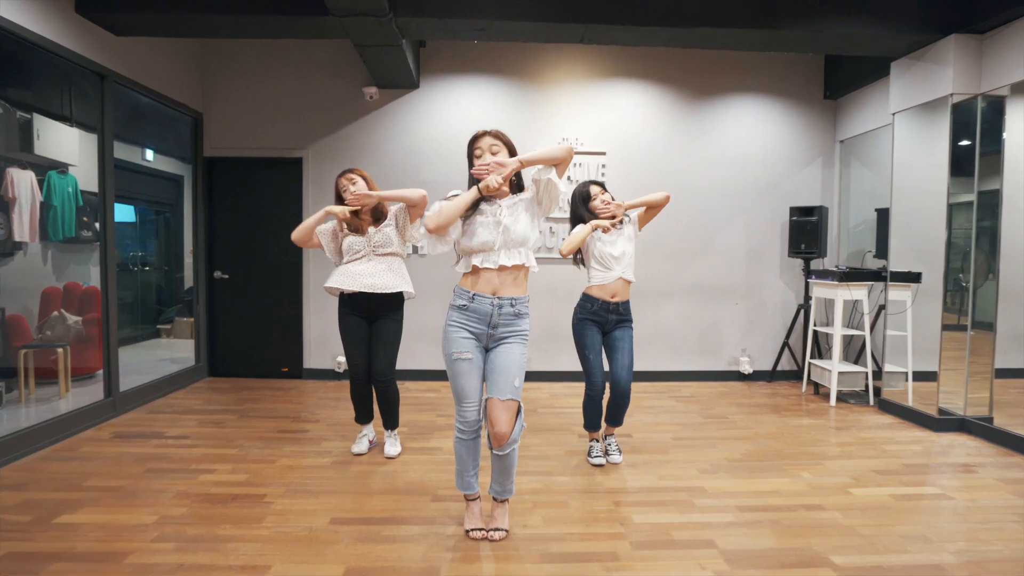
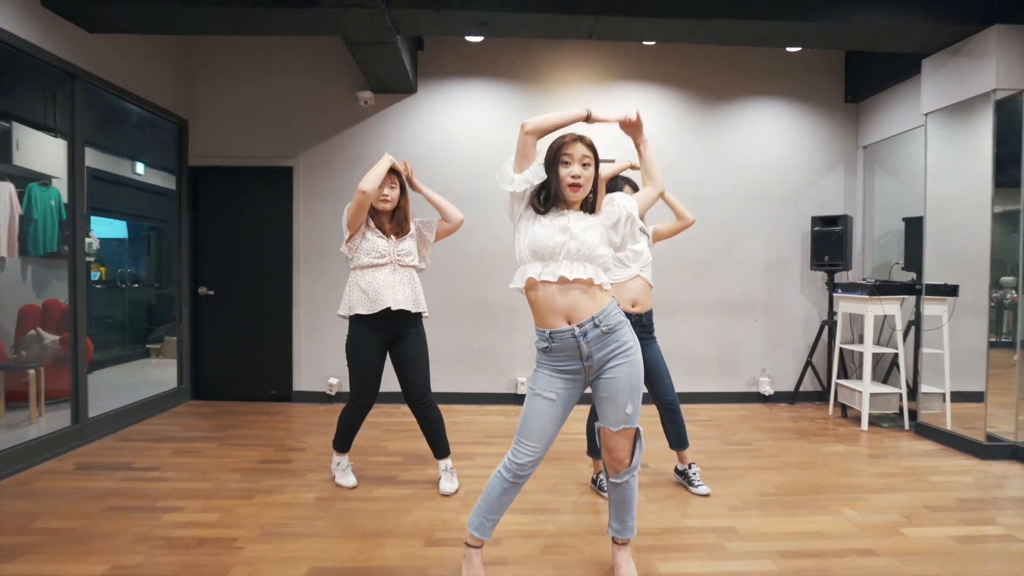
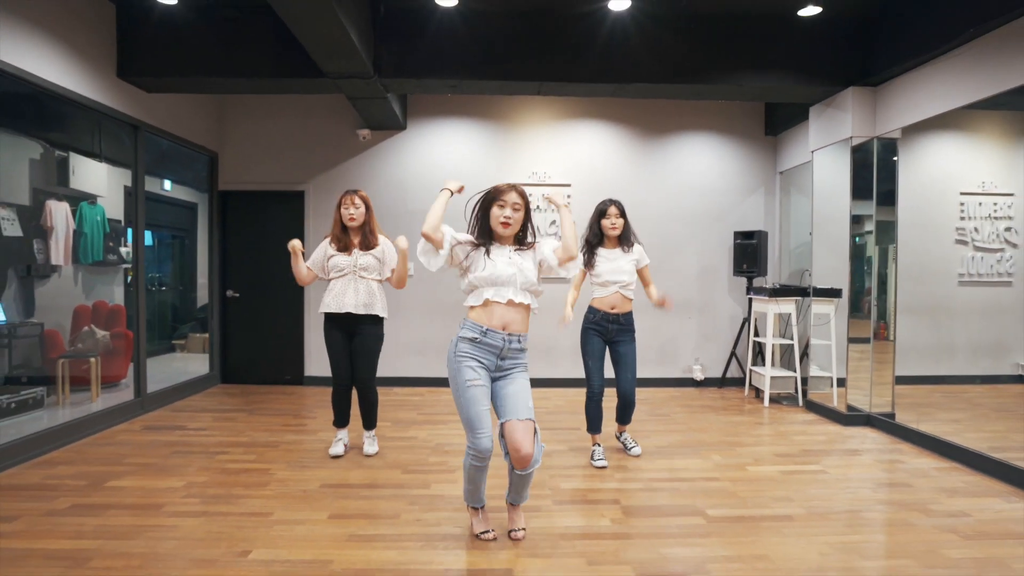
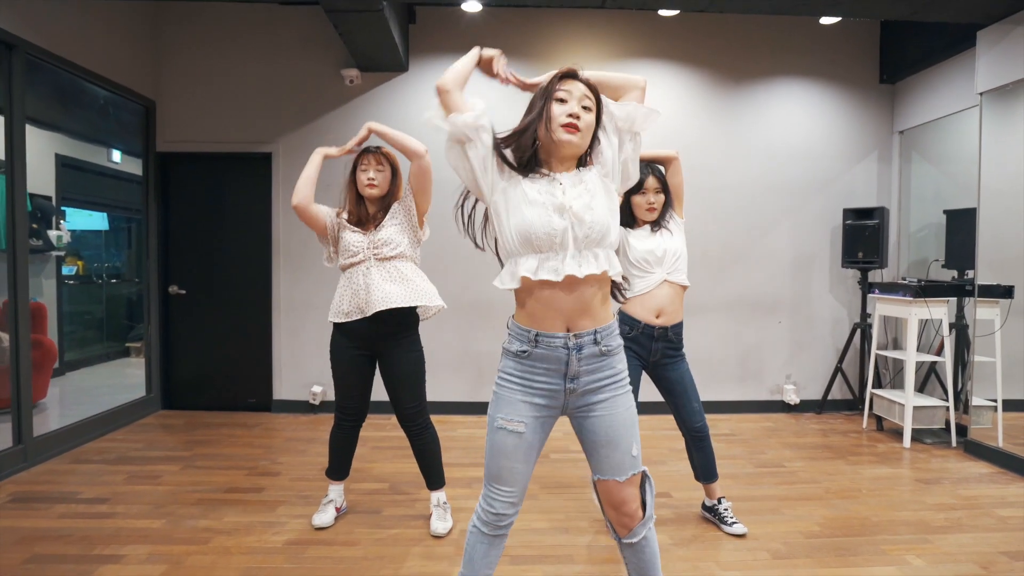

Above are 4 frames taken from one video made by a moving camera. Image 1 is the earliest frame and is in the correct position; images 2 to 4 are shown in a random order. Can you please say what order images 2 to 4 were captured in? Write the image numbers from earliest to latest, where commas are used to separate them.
4, 2, 3
